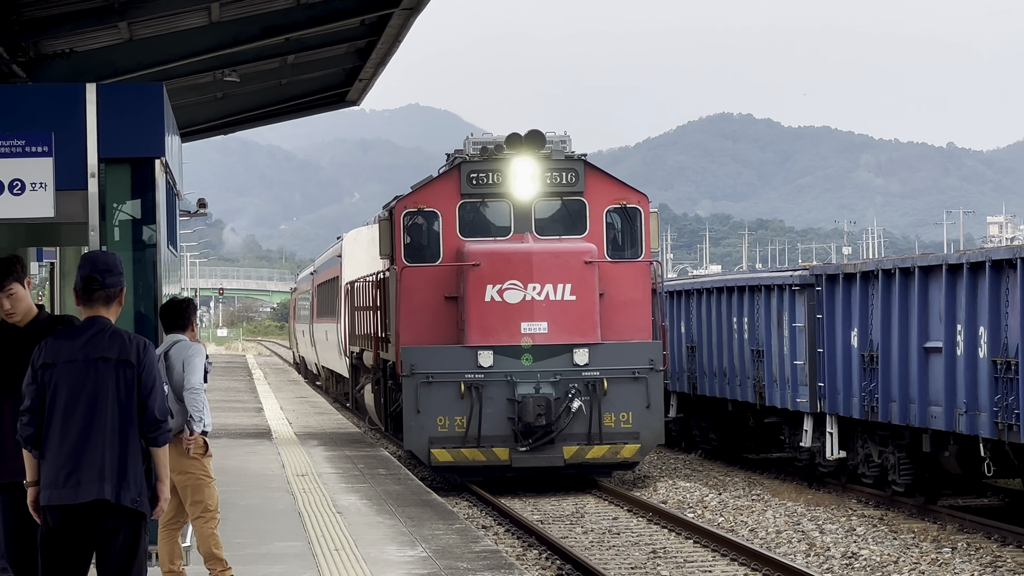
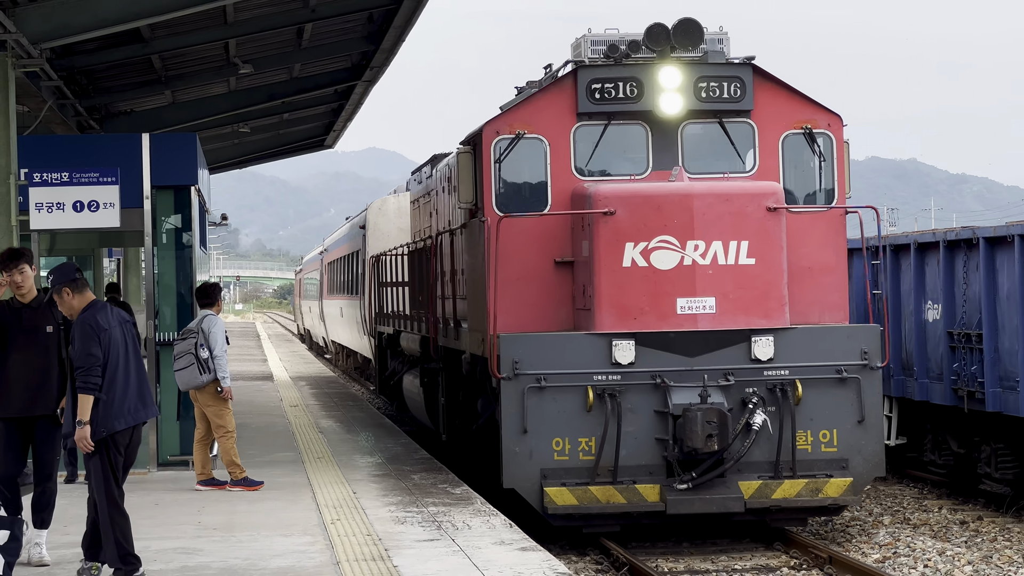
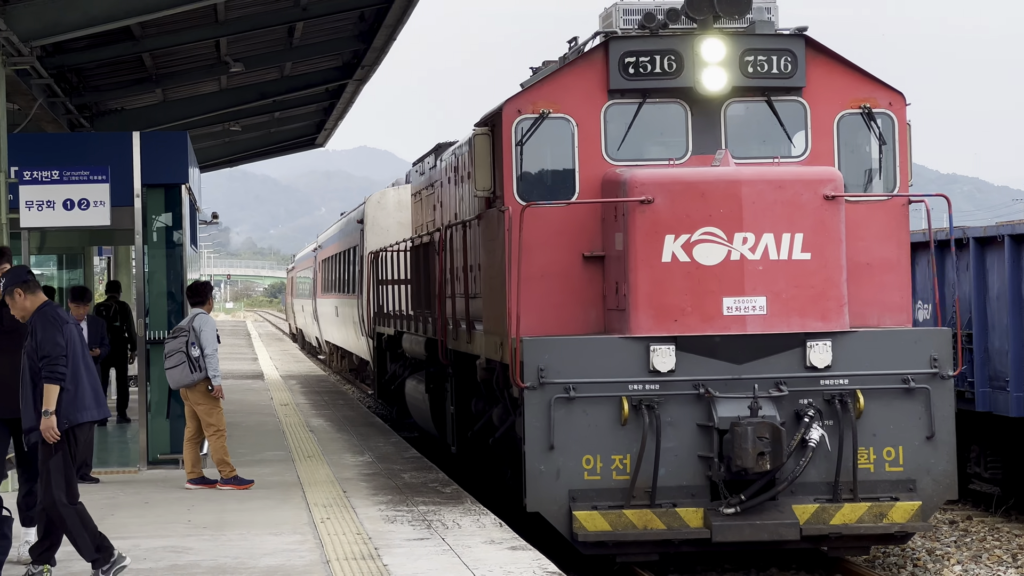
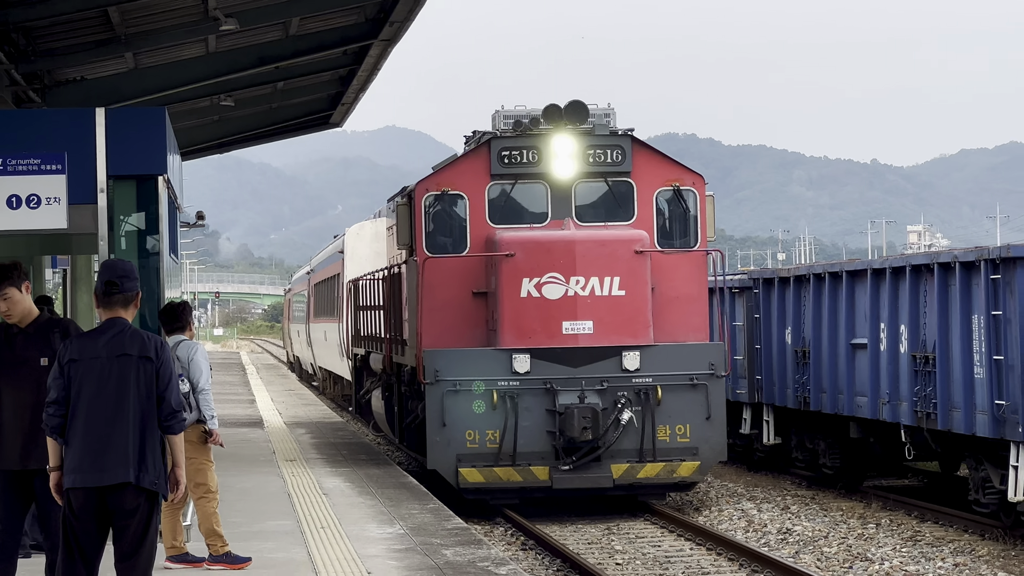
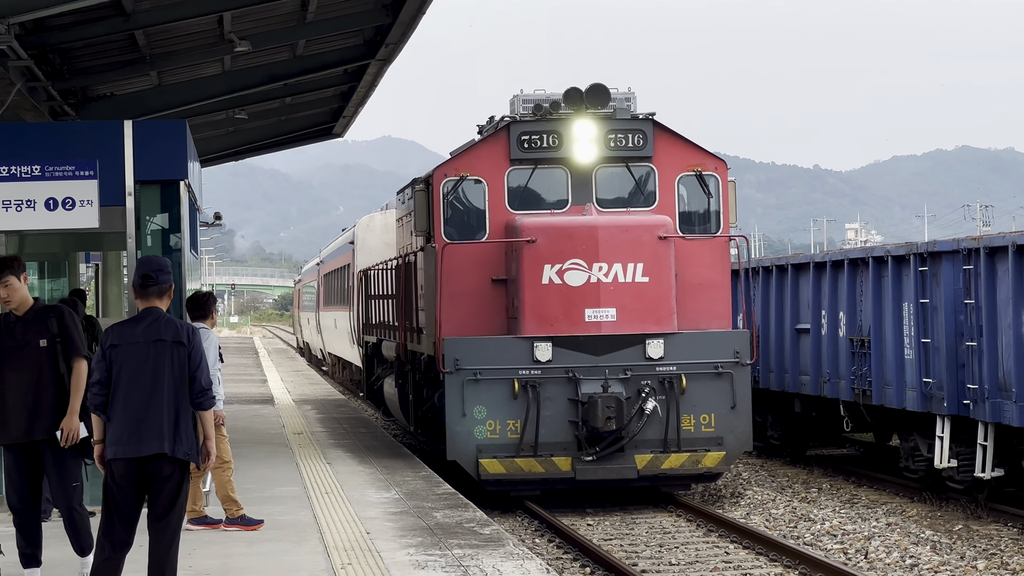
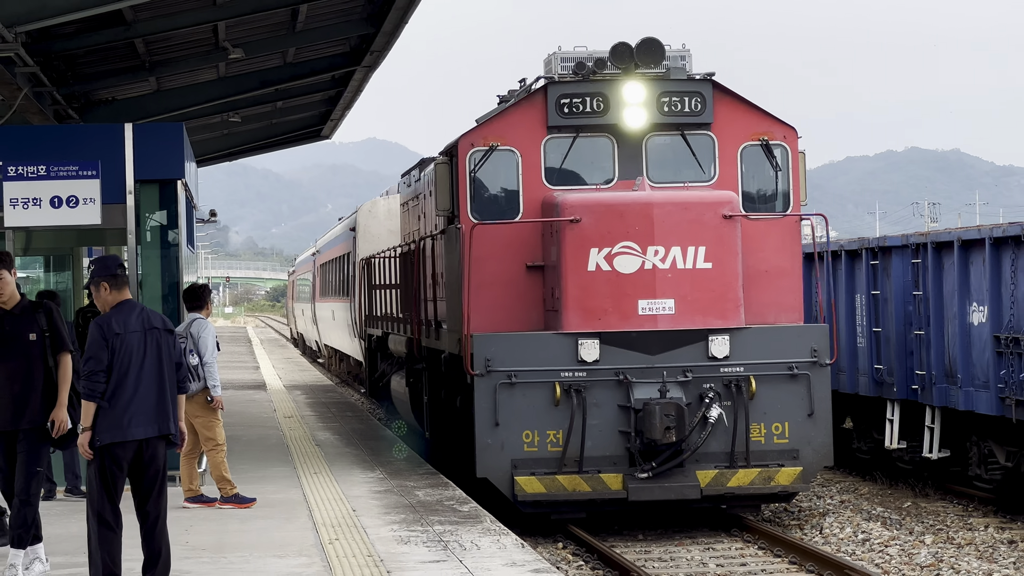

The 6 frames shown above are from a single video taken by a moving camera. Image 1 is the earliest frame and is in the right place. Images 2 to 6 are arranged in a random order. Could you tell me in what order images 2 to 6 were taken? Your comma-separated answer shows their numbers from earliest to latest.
4, 5, 6, 2, 3
